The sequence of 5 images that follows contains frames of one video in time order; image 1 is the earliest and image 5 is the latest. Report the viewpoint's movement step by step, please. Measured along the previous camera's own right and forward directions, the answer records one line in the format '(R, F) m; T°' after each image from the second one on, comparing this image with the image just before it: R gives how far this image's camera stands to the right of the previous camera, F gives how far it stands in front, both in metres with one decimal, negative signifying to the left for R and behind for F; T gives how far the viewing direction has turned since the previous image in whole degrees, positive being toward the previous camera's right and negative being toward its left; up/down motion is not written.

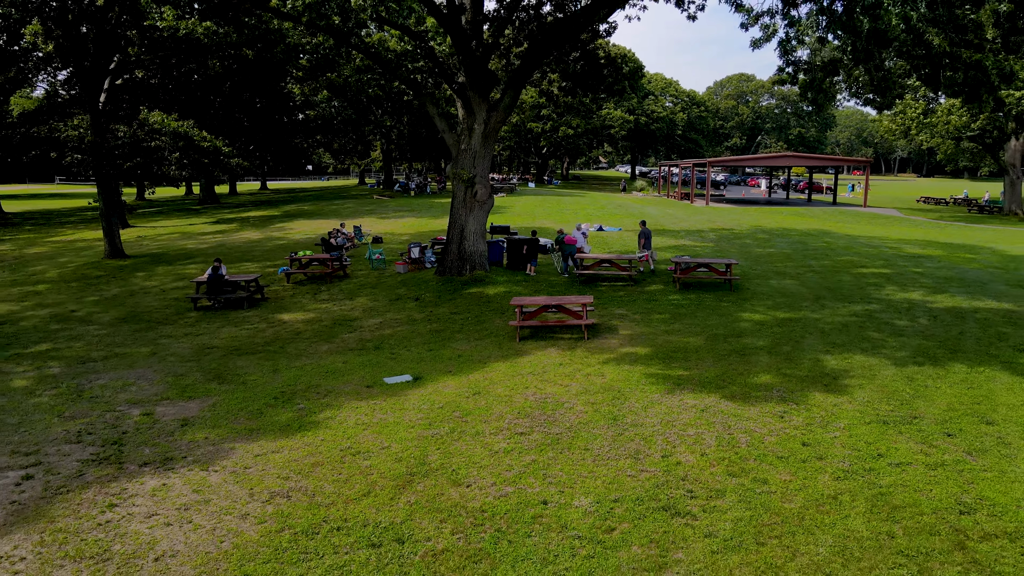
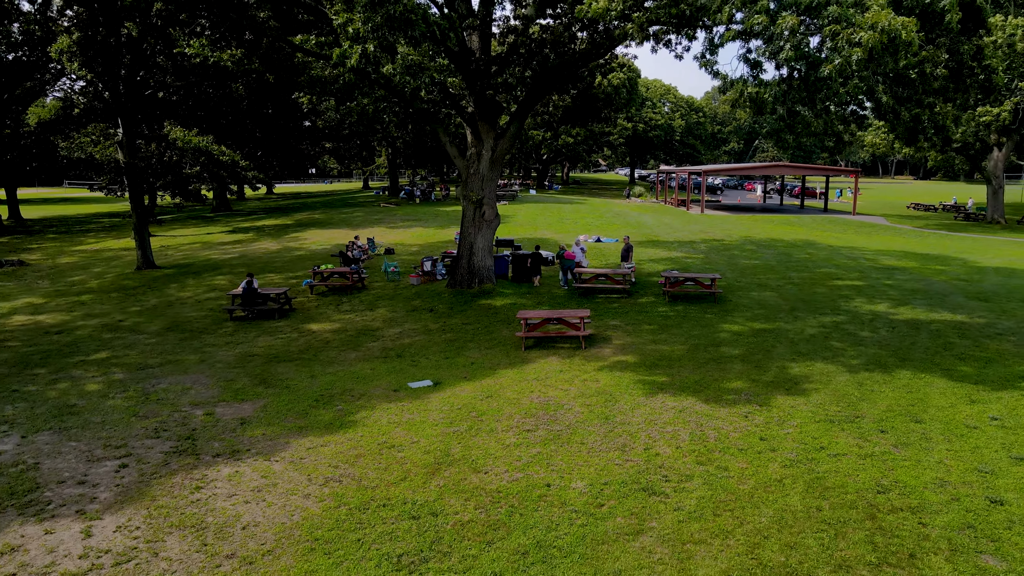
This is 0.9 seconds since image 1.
(-0.1, -1.6) m; 0°
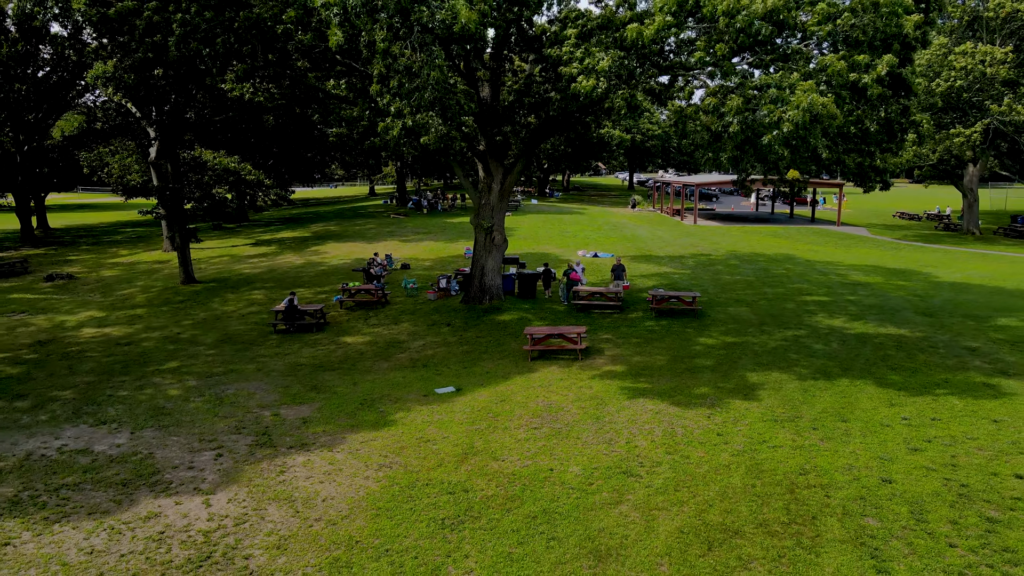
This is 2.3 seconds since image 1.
(-0.2, -2.5) m; 0°
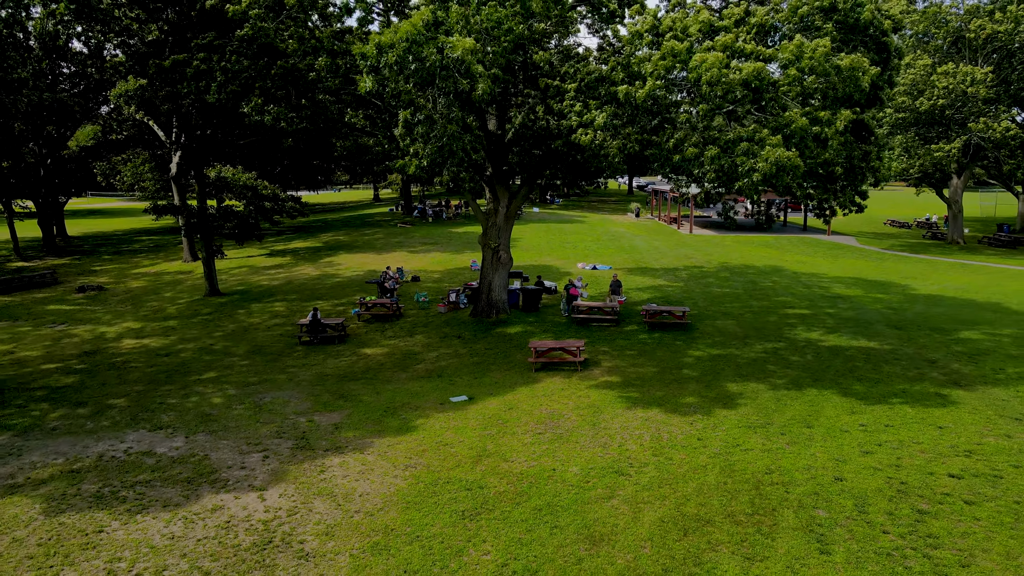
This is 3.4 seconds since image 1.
(-0.1, -1.7) m; 0°
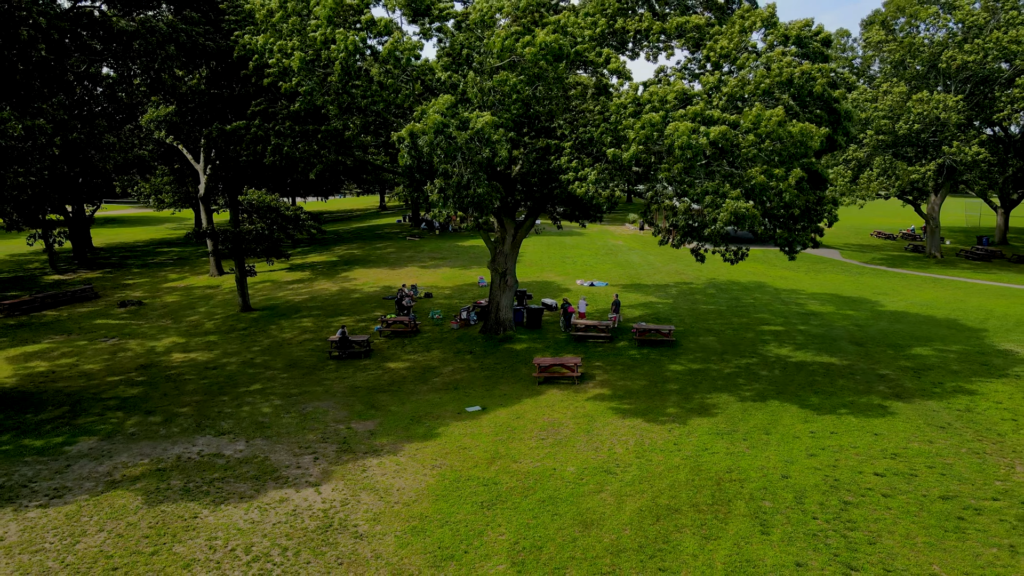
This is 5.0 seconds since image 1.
(-0.2, -2.7) m; 0°
